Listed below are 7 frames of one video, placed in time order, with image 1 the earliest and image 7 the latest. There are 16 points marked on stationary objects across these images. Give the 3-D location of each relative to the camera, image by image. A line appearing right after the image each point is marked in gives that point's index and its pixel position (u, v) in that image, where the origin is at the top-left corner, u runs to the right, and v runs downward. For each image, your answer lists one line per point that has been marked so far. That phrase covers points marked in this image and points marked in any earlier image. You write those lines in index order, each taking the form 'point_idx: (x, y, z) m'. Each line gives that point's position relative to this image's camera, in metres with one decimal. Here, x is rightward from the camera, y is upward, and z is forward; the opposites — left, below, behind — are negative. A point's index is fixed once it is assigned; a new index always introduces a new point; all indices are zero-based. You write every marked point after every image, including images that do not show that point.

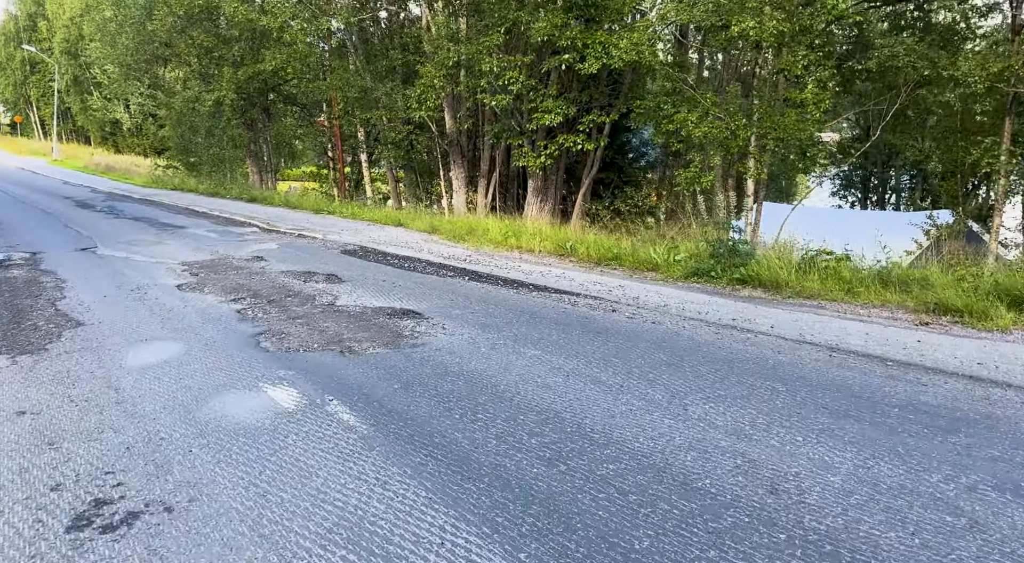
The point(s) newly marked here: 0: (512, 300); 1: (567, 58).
0: (0.0, -0.2, +6.5) m
1: (+1.1, +4.6, +13.3) m
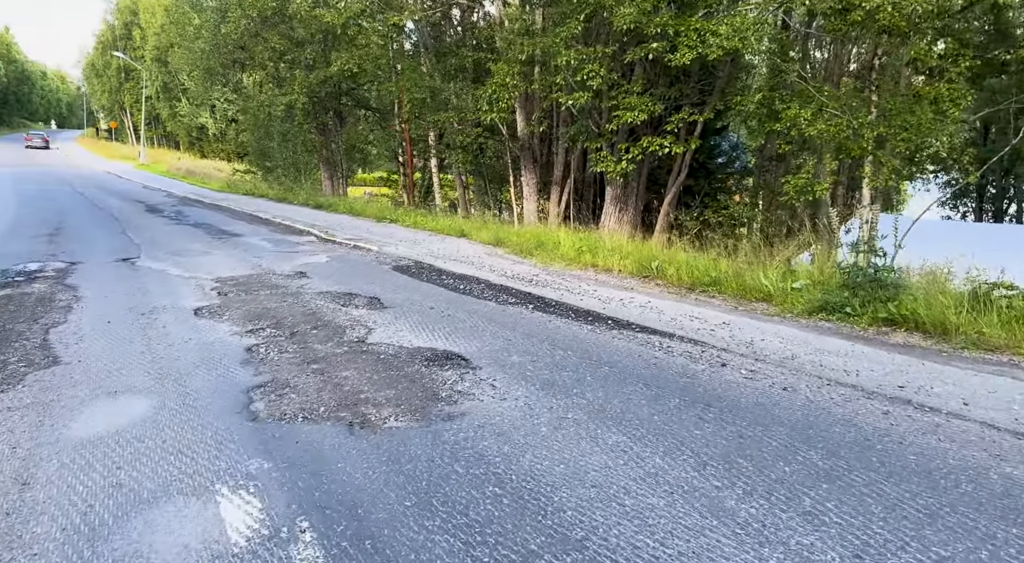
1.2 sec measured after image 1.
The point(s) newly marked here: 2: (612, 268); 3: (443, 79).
0: (+0.6, -0.5, +5.1) m
1: (+2.6, +4.2, +11.8) m
2: (+1.4, +0.2, +9.2) m
3: (-1.9, +5.5, +17.6) m
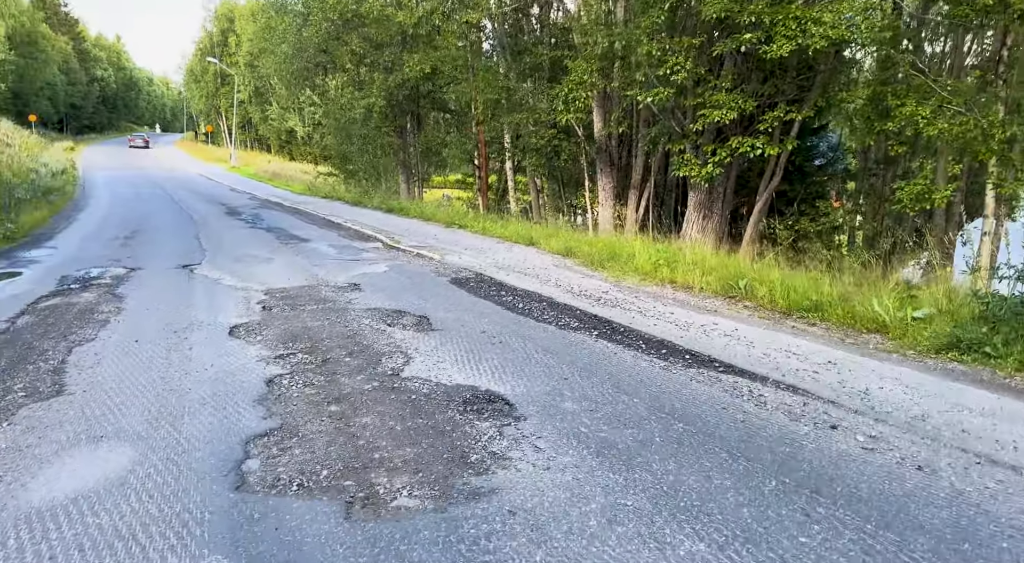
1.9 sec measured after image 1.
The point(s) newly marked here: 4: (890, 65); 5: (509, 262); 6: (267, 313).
0: (+0.9, -0.7, +4.3) m
1: (+3.8, +3.9, +10.6) m
2: (+2.3, 0.0, +8.2) m
3: (+0.2, +5.3, +17.0) m
4: (+6.5, +3.7, +11.2) m
5: (-0.1, +0.3, +10.3) m
6: (-2.4, -0.3, +6.4) m
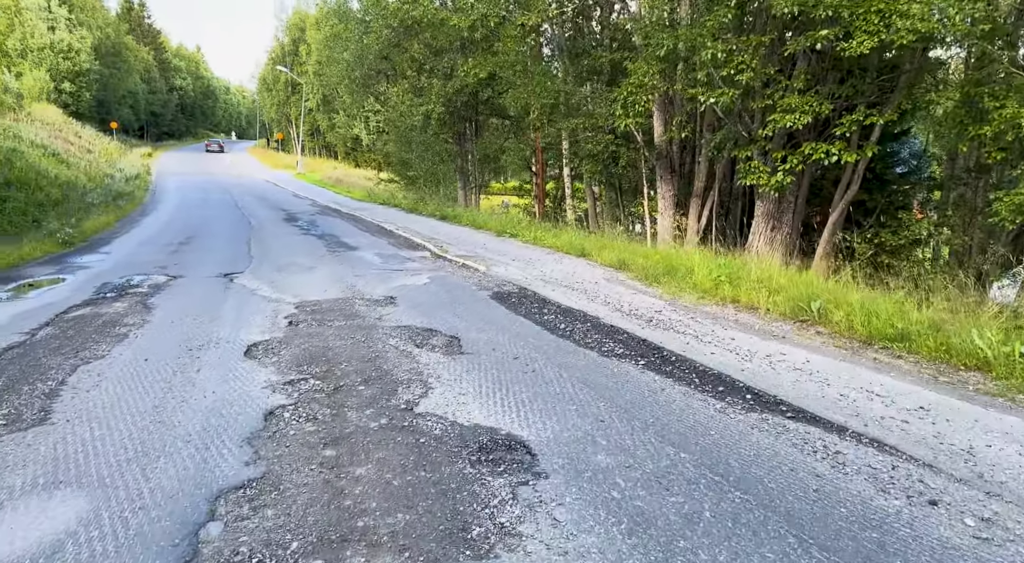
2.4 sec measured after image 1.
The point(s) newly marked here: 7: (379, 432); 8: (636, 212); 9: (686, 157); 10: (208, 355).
0: (+1.1, -0.9, +3.6) m
1: (+4.6, +3.7, +9.7) m
2: (+2.8, -0.3, +7.4) m
3: (+1.6, +5.0, +16.4) m
4: (+7.3, +3.4, +10.0) m
5: (+0.7, +0.1, +9.7) m
6: (-2.0, -0.4, +6.0) m
7: (-0.7, -0.8, +3.6) m
8: (+3.6, +2.0, +18.7) m
9: (+4.1, +3.0, +15.6) m
10: (-2.3, -0.6, +5.0) m
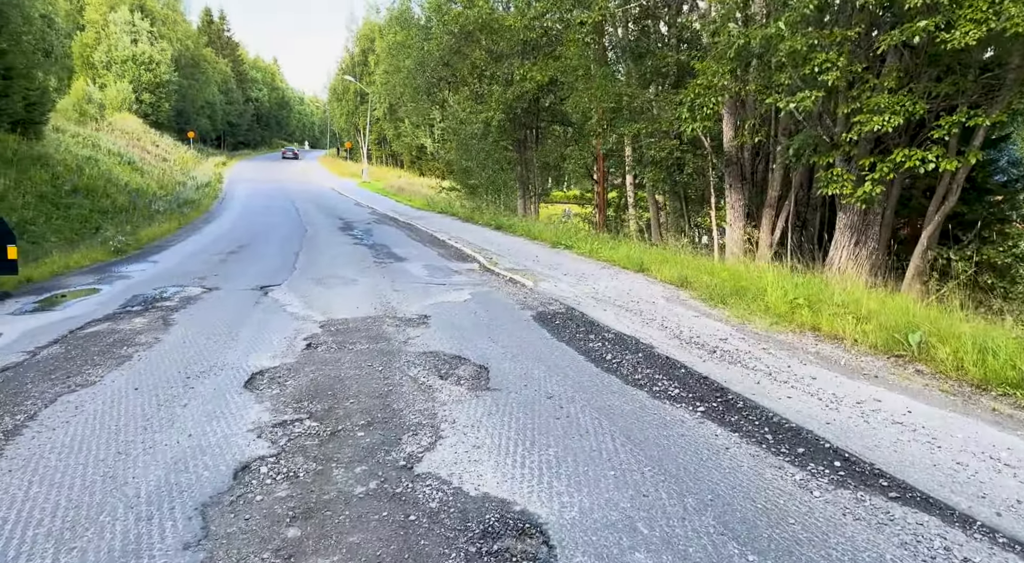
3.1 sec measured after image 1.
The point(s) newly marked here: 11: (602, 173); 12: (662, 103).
0: (+1.1, -1.1, +2.8) m
1: (+5.3, +3.3, +8.5) m
2: (+3.2, -0.5, +6.4) m
3: (+3.0, +4.6, +15.5) m
4: (+8.0, +3.0, +8.6) m
5: (+1.3, -0.2, +8.8) m
6: (-1.7, -0.6, +5.5) m
7: (-0.7, -1.0, +2.9) m
8: (+5.1, +1.6, +17.6) m
9: (+5.4, +2.6, +14.4) m
10: (-2.1, -0.7, +4.5) m
11: (+2.6, +3.2, +19.4) m
12: (+3.3, +4.0, +14.6) m
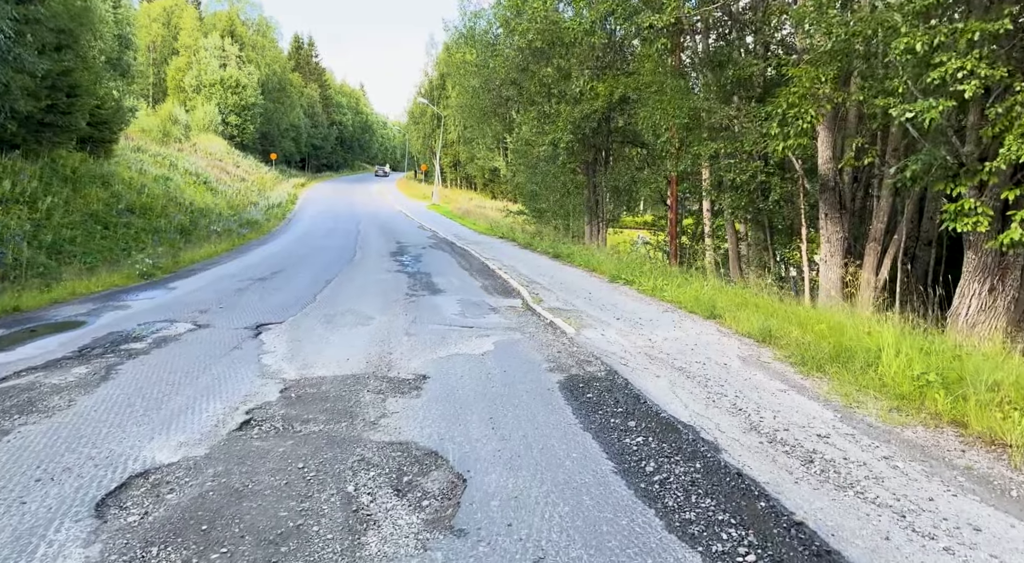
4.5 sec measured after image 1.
0: (+0.8, -1.4, +1.0) m
1: (+5.7, +2.7, +6.4) m
2: (+3.3, -1.0, +4.4) m
3: (+4.2, +3.8, +13.6) m
4: (+8.4, +2.3, +6.1) m
5: (+1.7, -0.7, +7.0) m
6: (-1.7, -1.0, +4.0) m
7: (-1.0, -1.3, +1.4) m
8: (+6.5, +0.6, +15.3) m
9: (+6.5, +1.7, +12.2) m
10: (-2.2, -1.0, +3.1) m
11: (+4.3, +2.2, +17.5) m
12: (+4.5, +3.2, +12.7) m
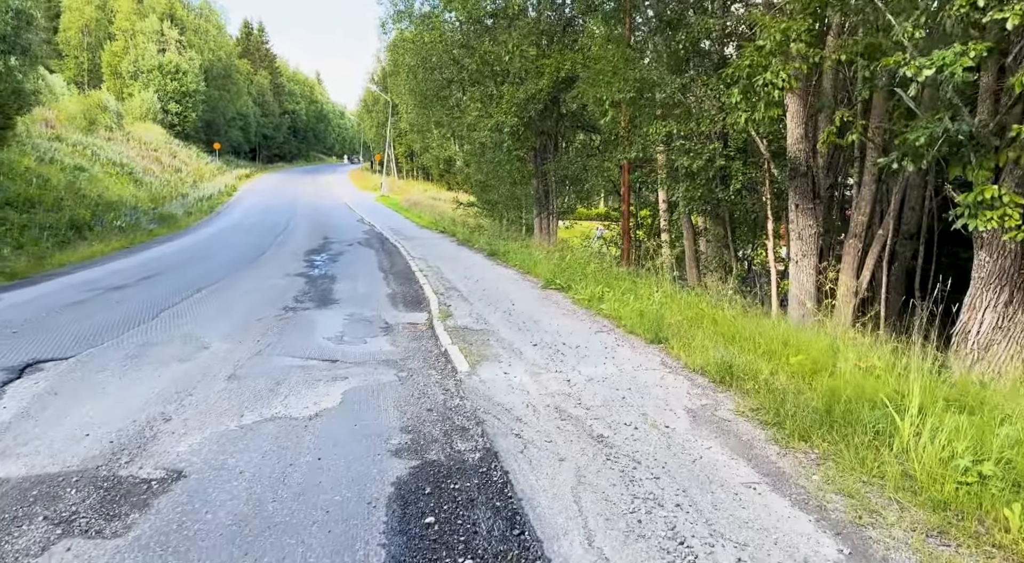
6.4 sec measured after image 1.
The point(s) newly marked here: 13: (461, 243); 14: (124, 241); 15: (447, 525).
0: (0.0, -1.6, -1.1) m
1: (+4.7, +2.6, +4.5) m
2: (+2.3, -1.2, +2.4) m
3: (+2.8, +3.7, +11.6) m
4: (+7.3, +2.2, +4.4) m
5: (+0.6, -0.9, +5.0) m
6: (-2.6, -1.2, +1.8) m
7: (-1.7, -1.5, -0.8) m
8: (+5.0, +0.6, +13.5) m
9: (+5.1, +1.7, +10.4) m
10: (-3.1, -1.3, +0.9) m
11: (+2.6, +2.2, +15.5) m
12: (+3.1, +3.1, +10.7) m
13: (-1.4, +1.1, +18.5) m
14: (-11.2, +1.2, +18.9) m
15: (-0.3, -1.1, +3.0) m
